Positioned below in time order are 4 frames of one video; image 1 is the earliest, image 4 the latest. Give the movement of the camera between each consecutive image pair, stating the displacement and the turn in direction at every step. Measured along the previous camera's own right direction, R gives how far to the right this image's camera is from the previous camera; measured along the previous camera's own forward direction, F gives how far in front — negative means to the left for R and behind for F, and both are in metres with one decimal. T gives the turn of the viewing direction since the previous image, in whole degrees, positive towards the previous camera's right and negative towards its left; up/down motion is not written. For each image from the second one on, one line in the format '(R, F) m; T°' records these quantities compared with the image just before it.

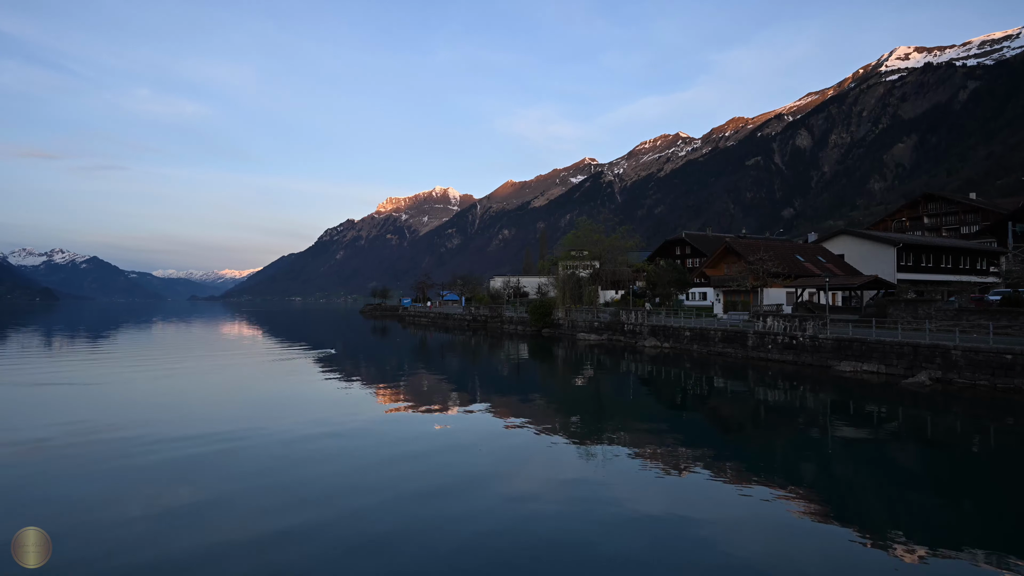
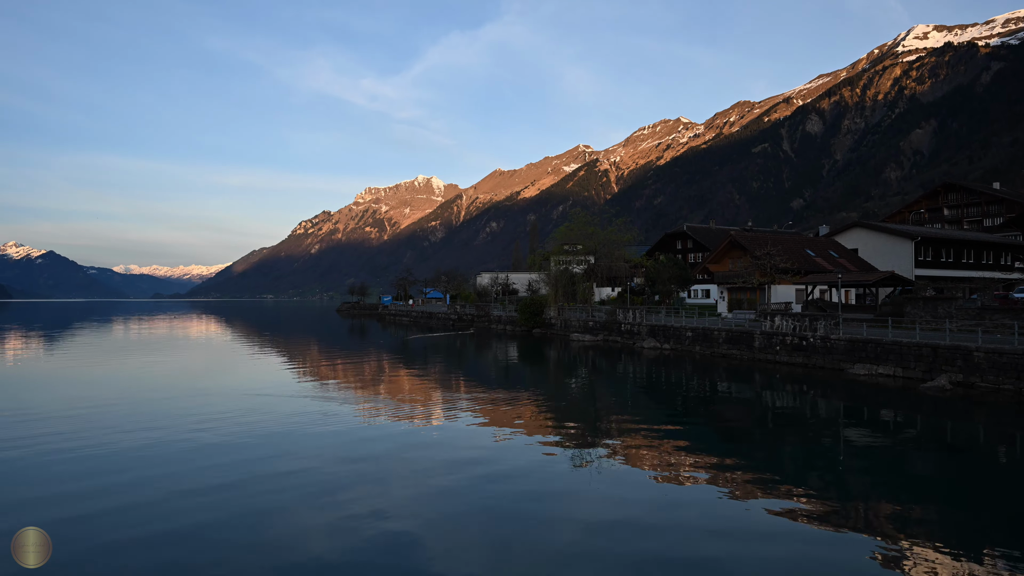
(+0.6, +2.4) m; 0°
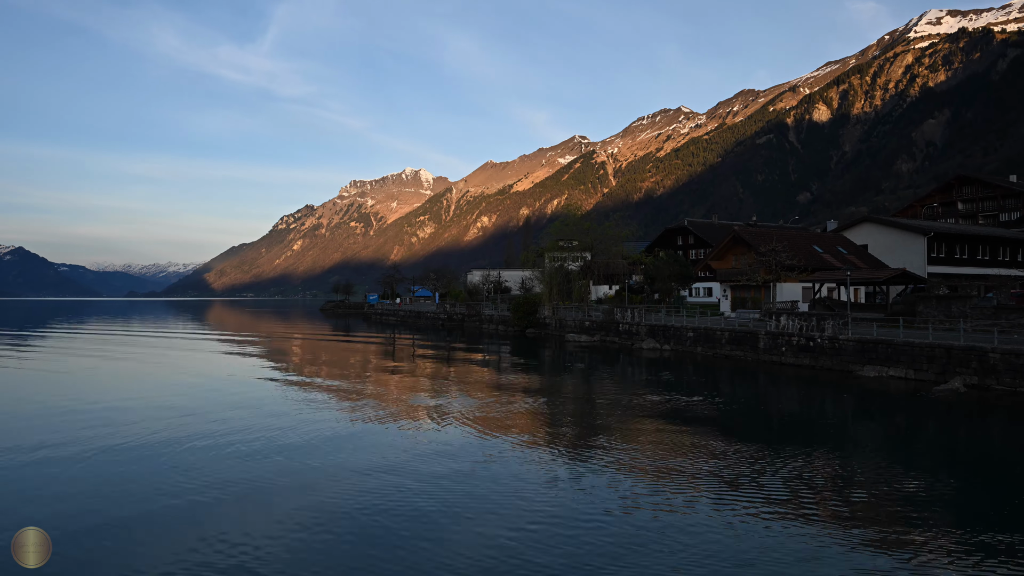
(+0.4, +1.5) m; 0°
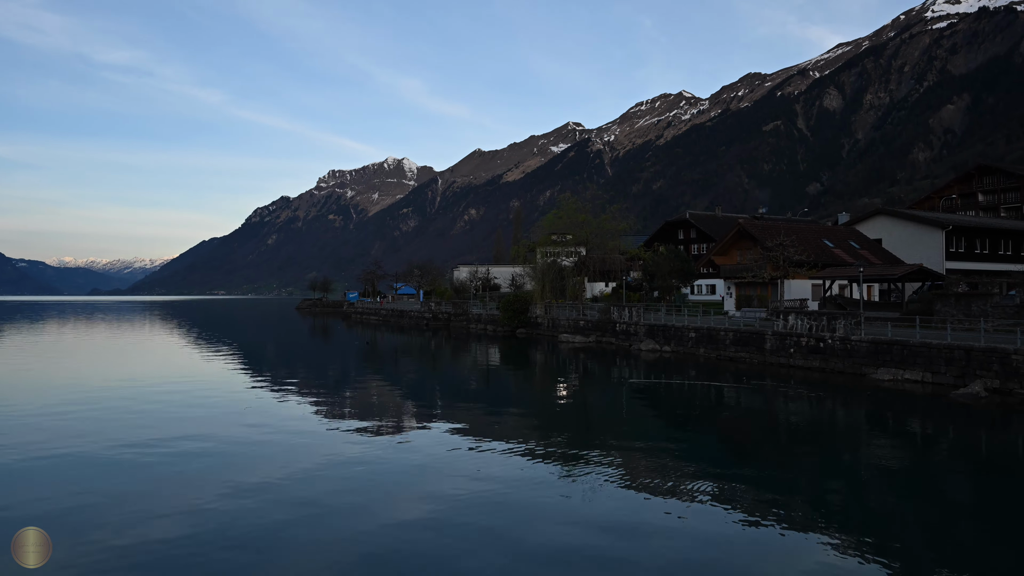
(+0.5, +2.0) m; 0°
